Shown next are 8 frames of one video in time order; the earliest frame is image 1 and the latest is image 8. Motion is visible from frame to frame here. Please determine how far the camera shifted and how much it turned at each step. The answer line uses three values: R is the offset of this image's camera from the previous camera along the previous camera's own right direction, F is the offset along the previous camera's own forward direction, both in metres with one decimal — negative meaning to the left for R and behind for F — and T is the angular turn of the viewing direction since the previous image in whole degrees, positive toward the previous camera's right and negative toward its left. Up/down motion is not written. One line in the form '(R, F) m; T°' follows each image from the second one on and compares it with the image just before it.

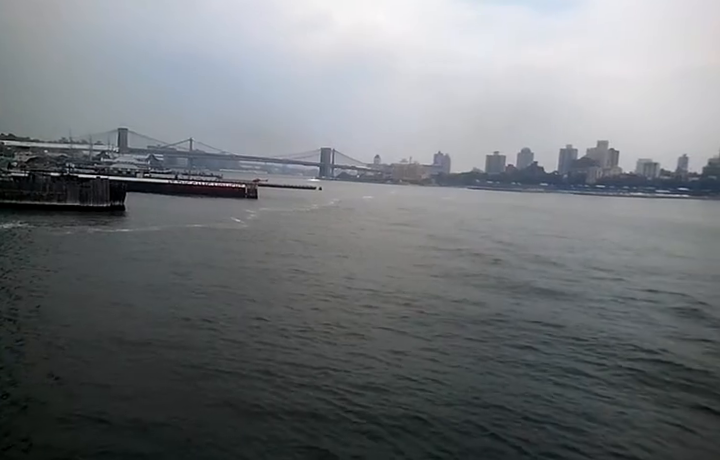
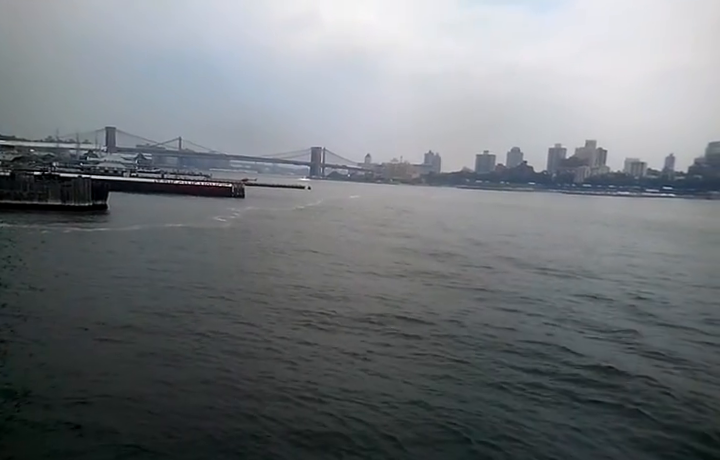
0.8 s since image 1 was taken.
(+0.3, -0.1) m; +1°
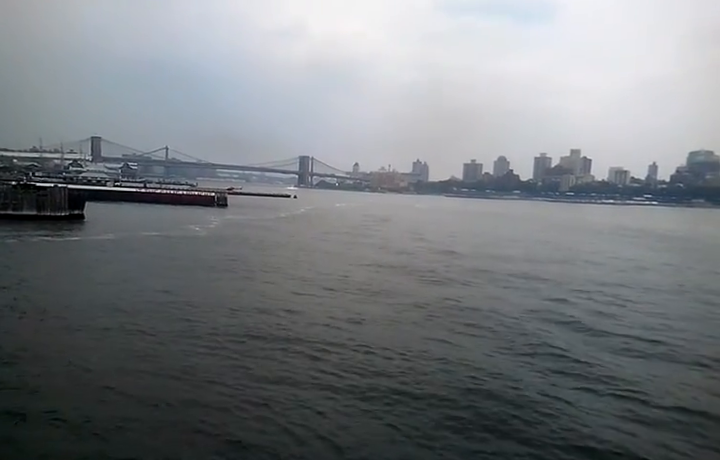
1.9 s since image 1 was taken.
(+0.3, -0.2) m; +1°
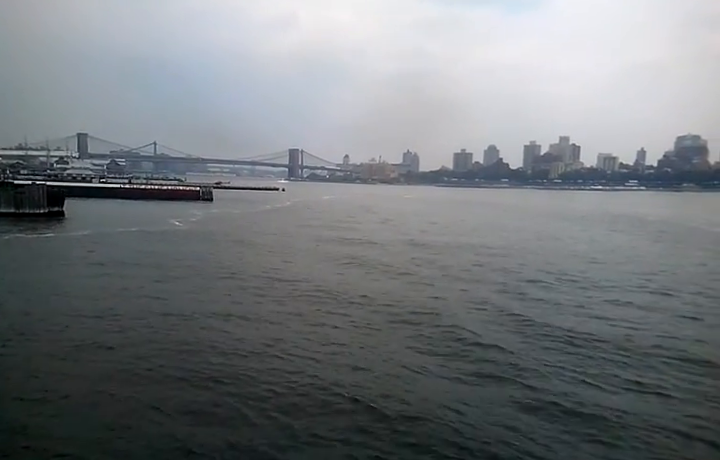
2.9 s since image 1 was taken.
(-0.1, +0.9) m; +1°
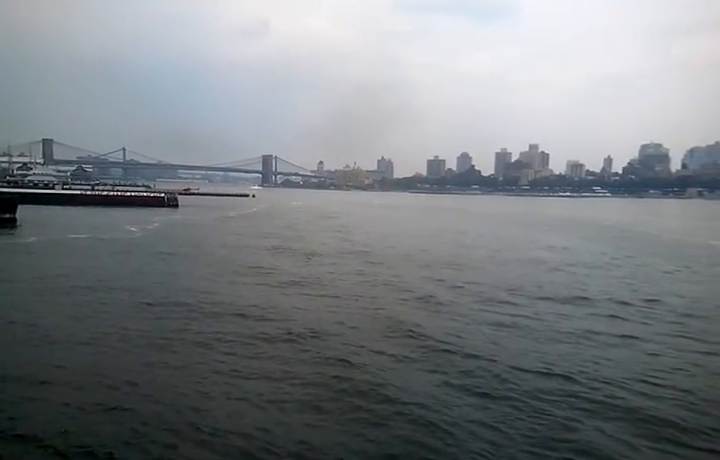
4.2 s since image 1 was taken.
(+0.2, +0.4) m; +3°
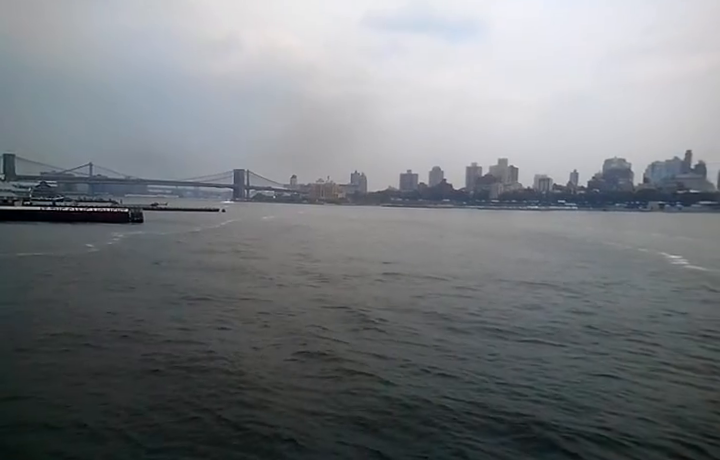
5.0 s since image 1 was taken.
(-0.9, +4.0) m; +3°
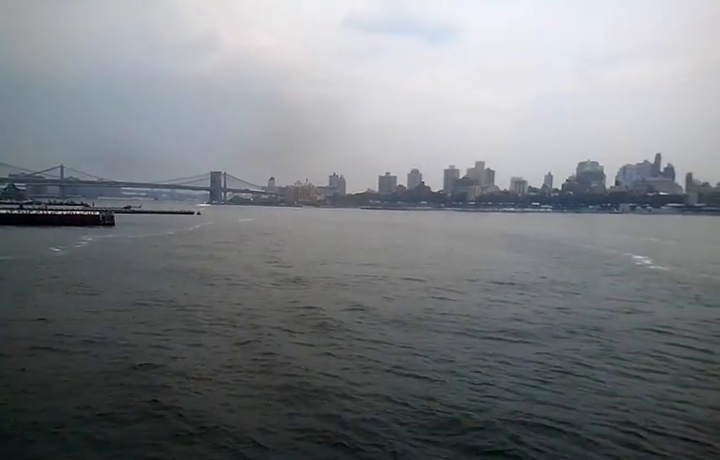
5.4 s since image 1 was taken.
(+0.2, +0.5) m; +2°
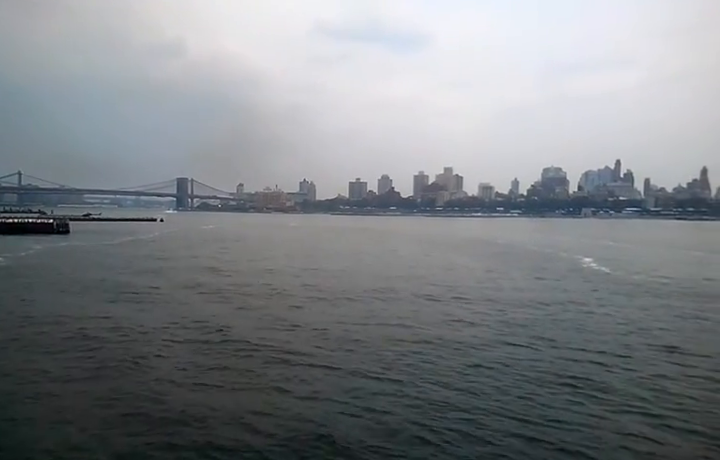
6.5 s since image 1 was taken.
(+1.2, -0.3) m; +3°
